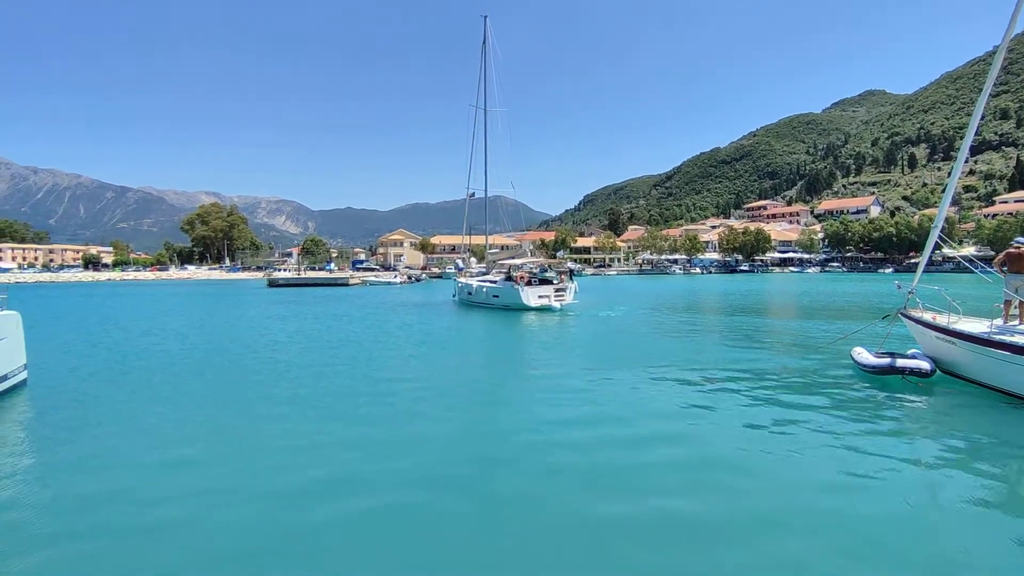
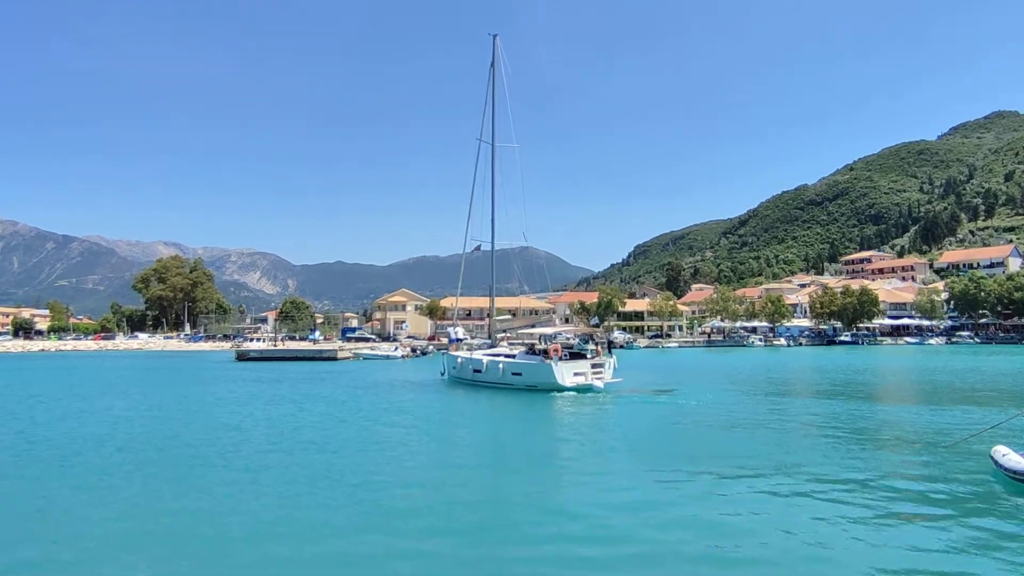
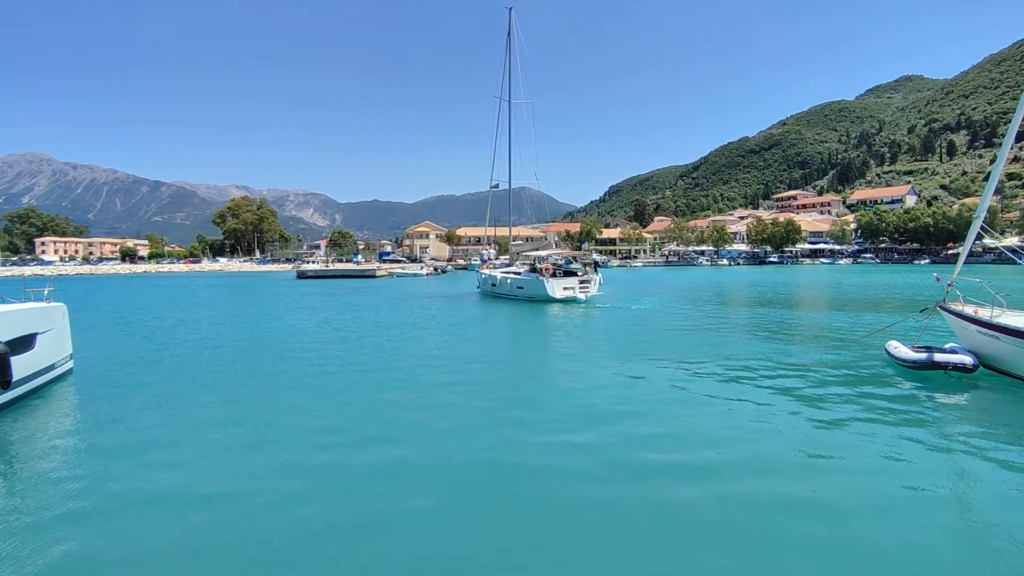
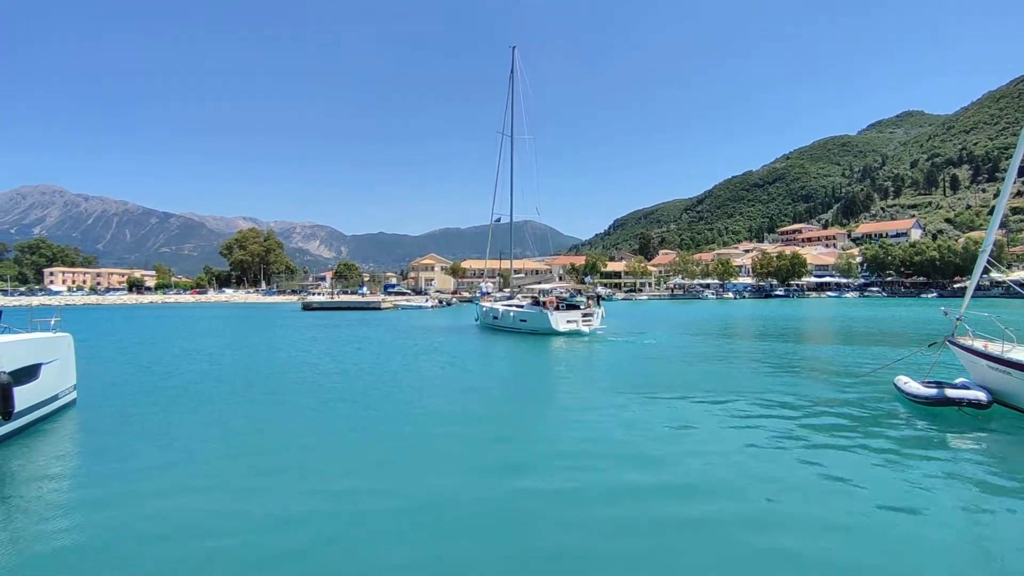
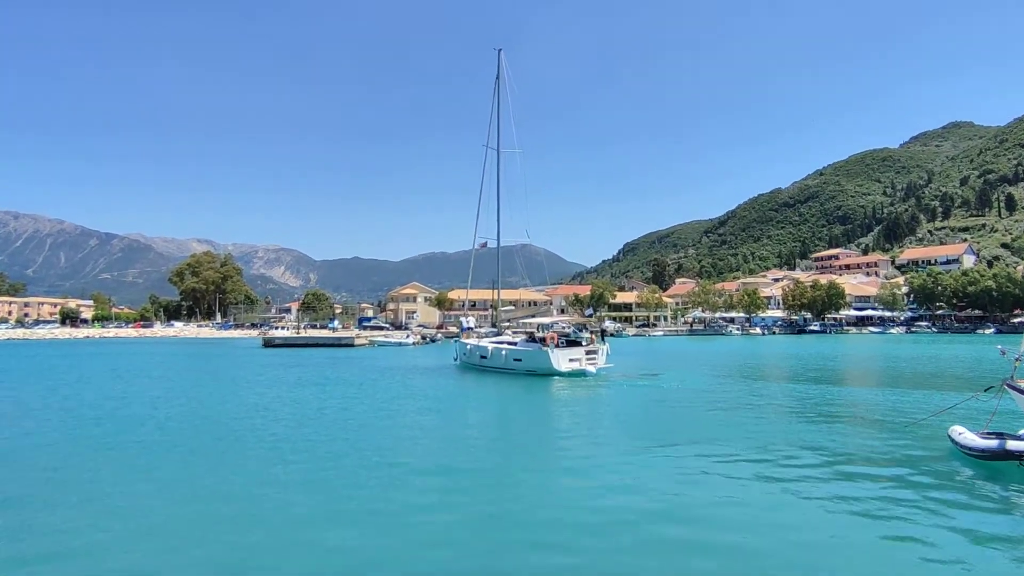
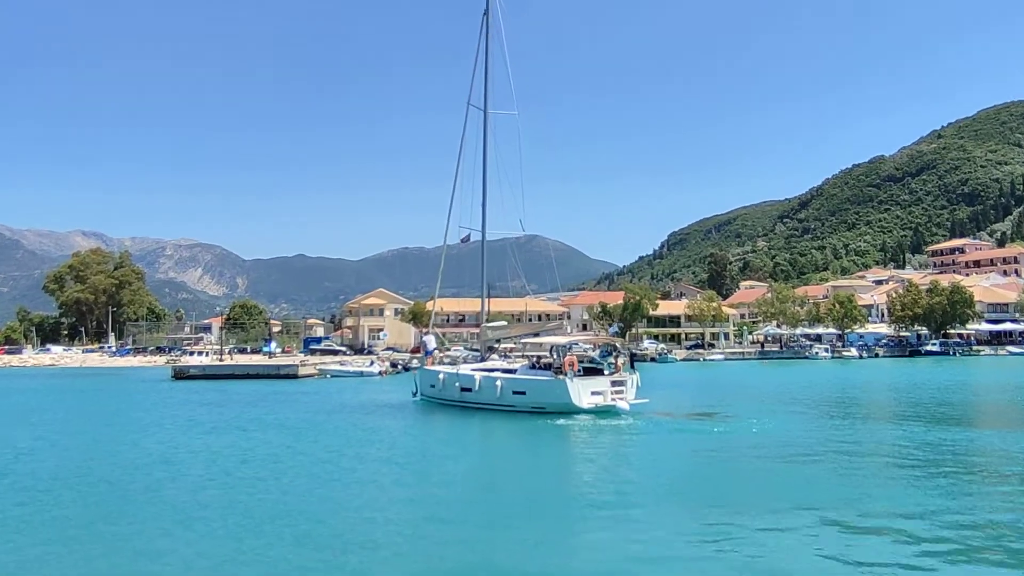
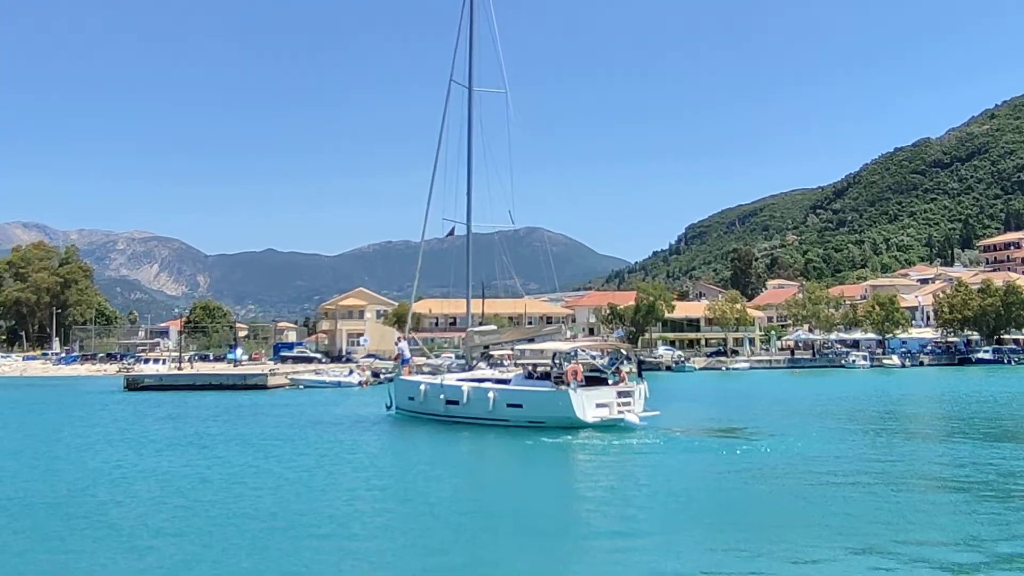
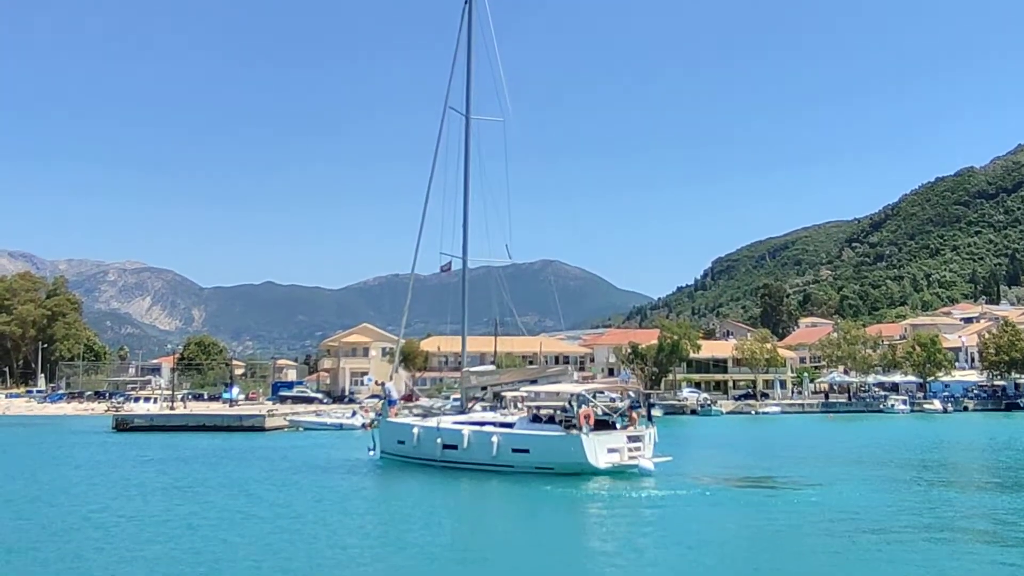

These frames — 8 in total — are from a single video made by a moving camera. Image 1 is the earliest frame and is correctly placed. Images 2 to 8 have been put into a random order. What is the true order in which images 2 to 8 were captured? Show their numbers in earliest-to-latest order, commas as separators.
3, 4, 5, 2, 6, 7, 8
